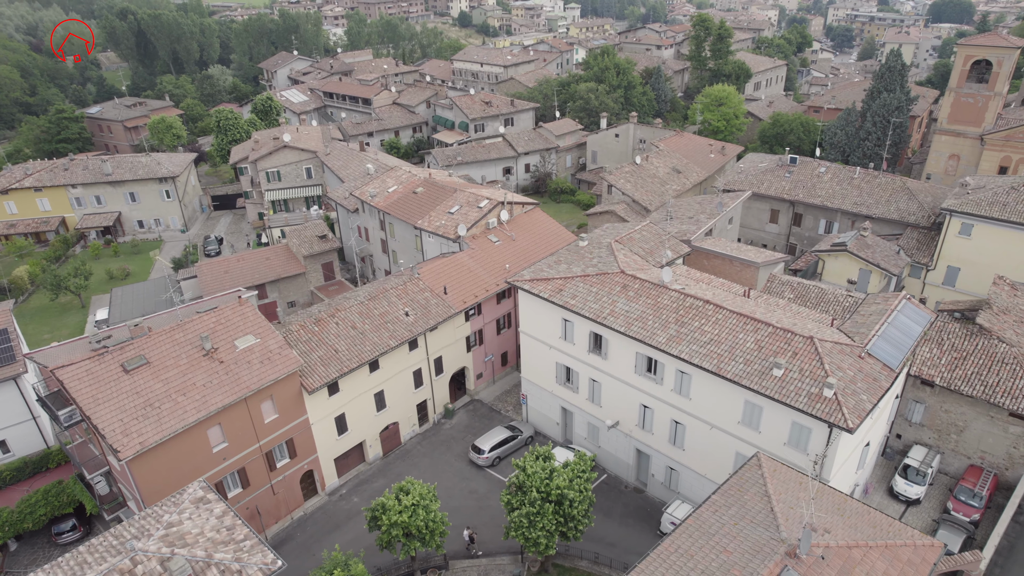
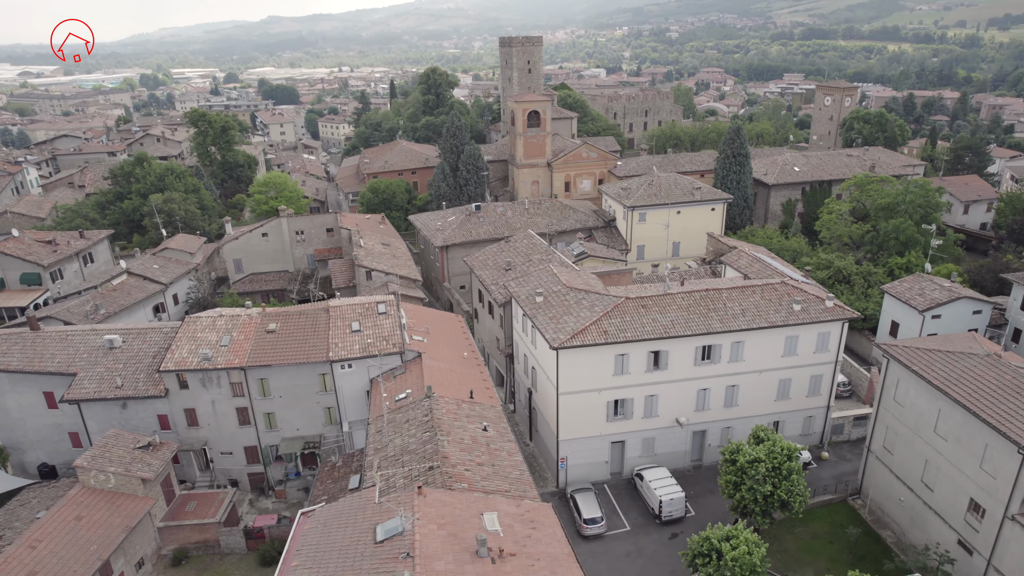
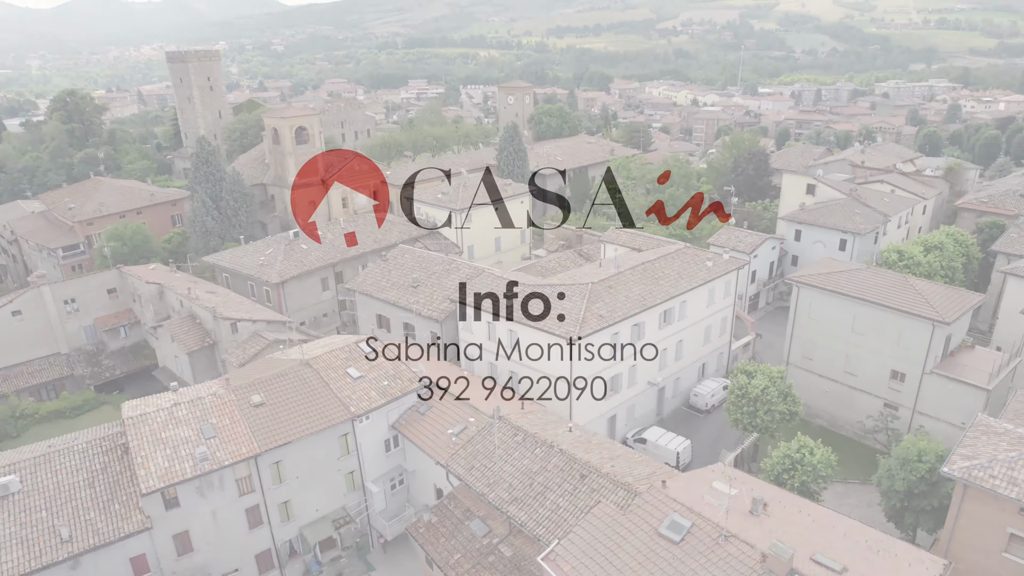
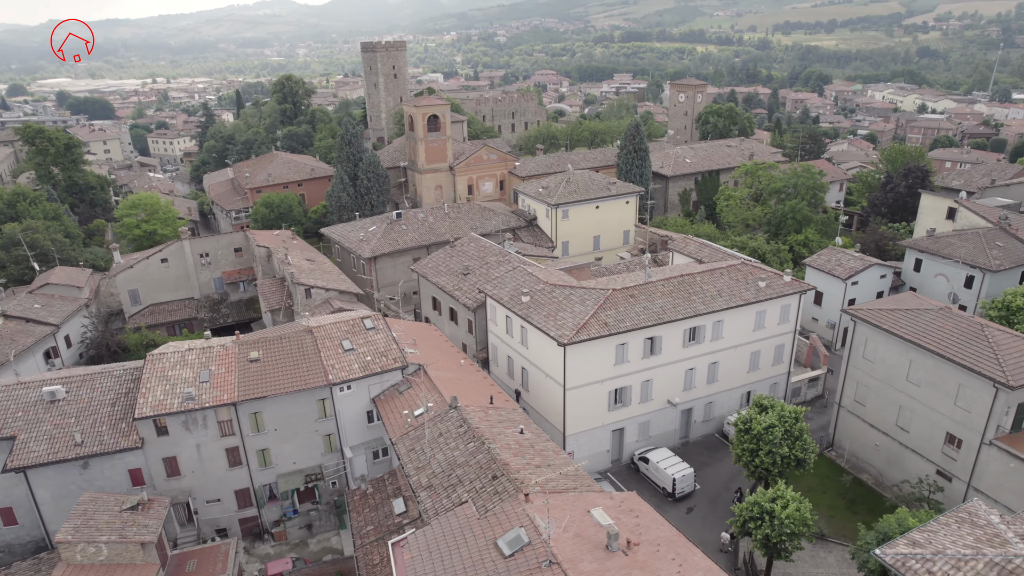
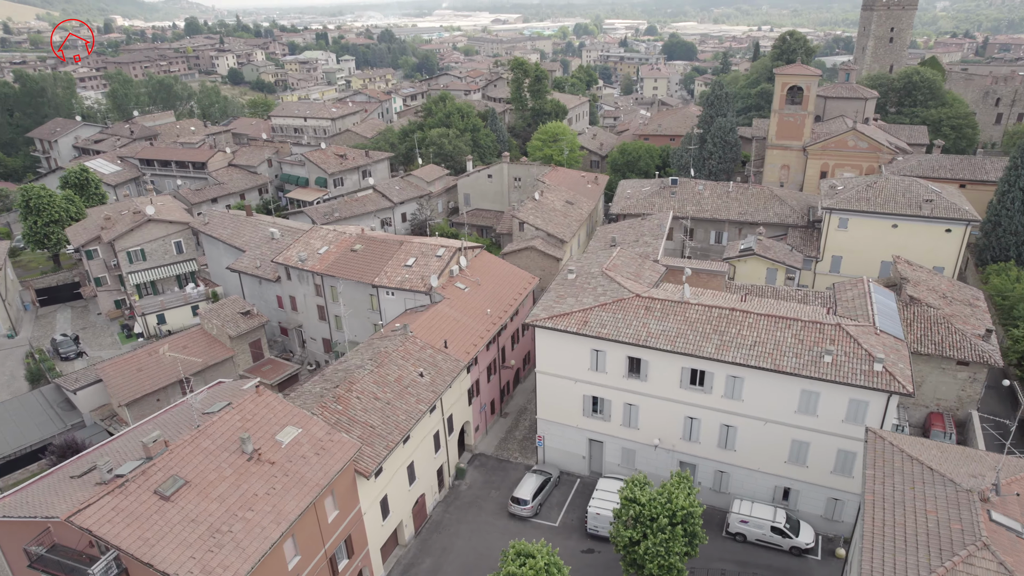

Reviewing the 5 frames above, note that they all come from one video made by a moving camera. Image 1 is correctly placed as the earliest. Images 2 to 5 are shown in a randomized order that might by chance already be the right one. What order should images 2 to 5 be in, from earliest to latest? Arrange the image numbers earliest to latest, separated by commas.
5, 2, 4, 3
